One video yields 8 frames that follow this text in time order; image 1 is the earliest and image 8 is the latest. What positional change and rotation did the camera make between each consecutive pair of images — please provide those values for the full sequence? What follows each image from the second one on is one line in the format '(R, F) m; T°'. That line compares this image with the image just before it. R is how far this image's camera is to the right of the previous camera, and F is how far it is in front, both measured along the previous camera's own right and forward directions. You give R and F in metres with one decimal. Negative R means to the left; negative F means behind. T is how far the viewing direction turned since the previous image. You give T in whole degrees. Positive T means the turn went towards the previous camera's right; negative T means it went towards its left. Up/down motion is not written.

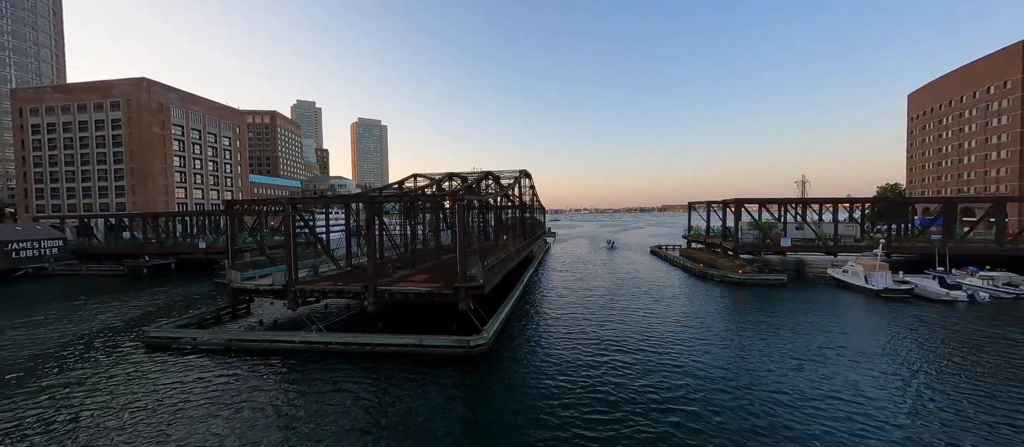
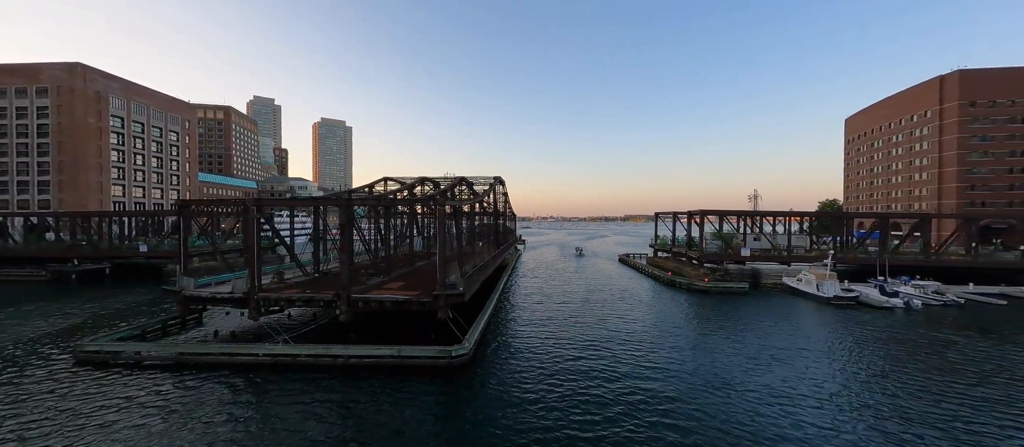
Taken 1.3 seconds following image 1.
(-0.8, +0.2) m; +5°
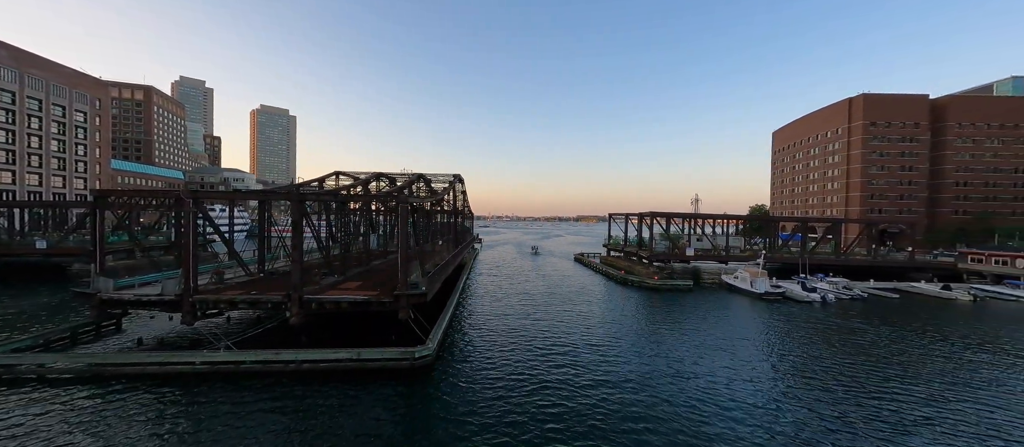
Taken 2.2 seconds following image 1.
(-0.4, -0.1) m; +7°
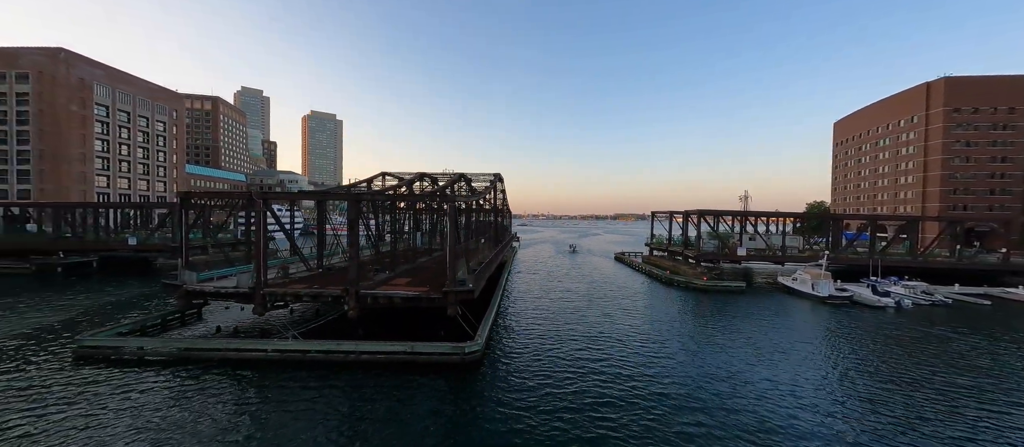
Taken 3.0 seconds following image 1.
(-0.8, 0.0) m; -6°
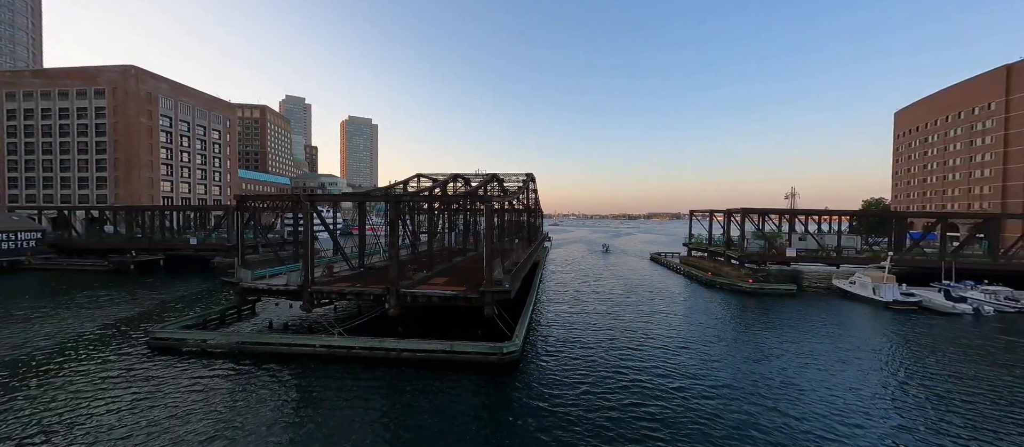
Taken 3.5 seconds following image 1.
(-0.5, +0.1) m; -5°
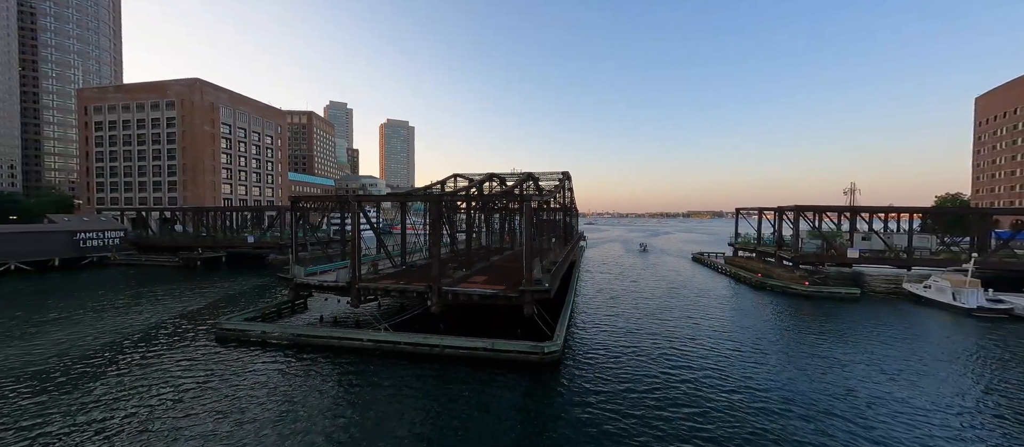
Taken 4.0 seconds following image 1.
(-0.6, +0.1) m; -5°
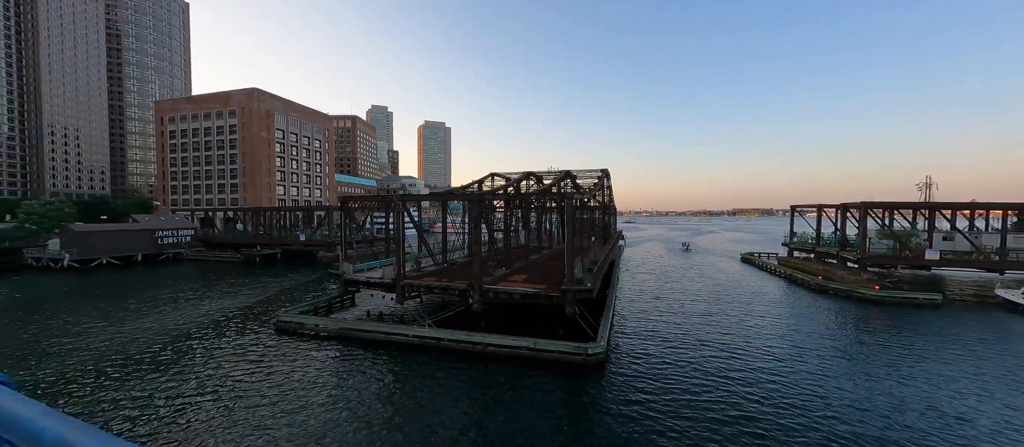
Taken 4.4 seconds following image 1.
(-0.5, +0.1) m; -6°
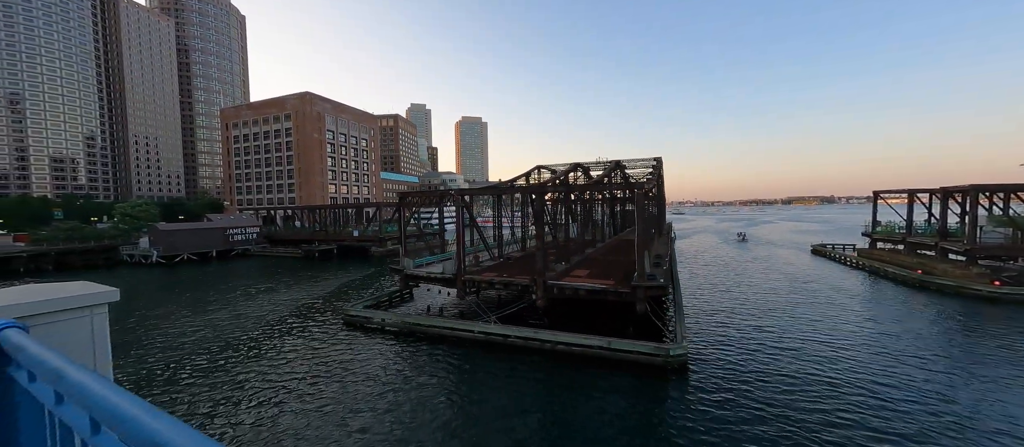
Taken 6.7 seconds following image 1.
(-1.8, +0.6) m; -6°
